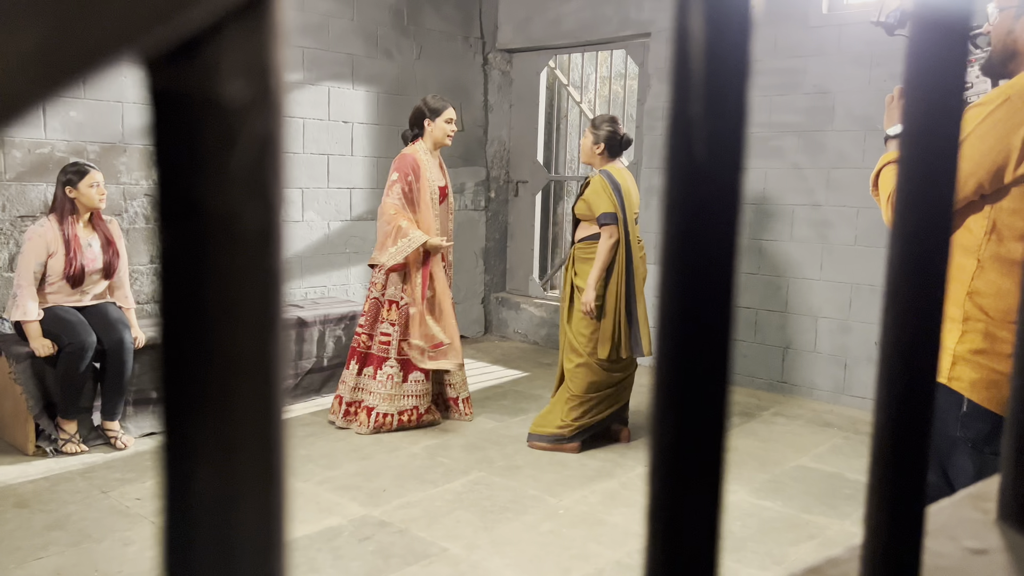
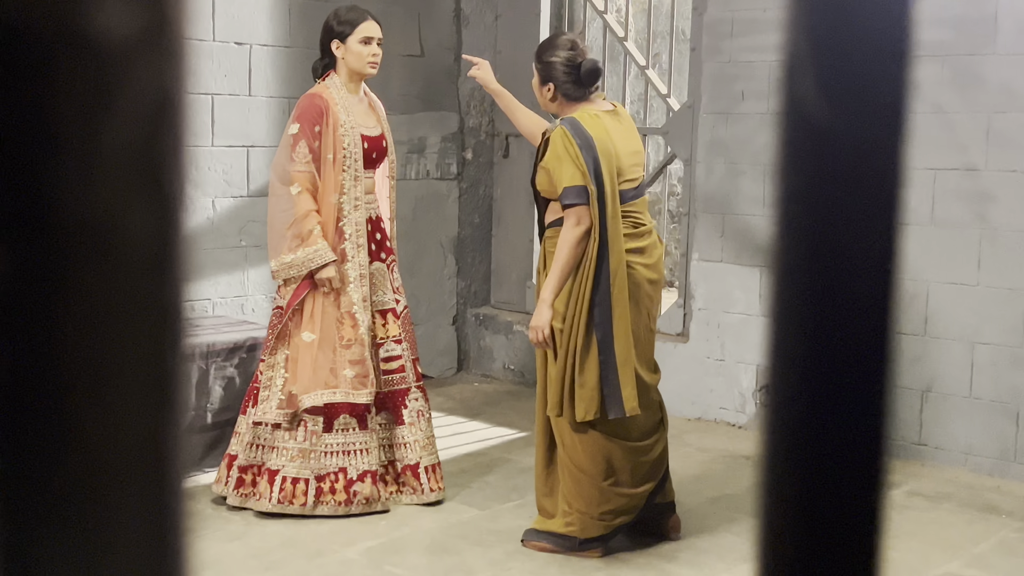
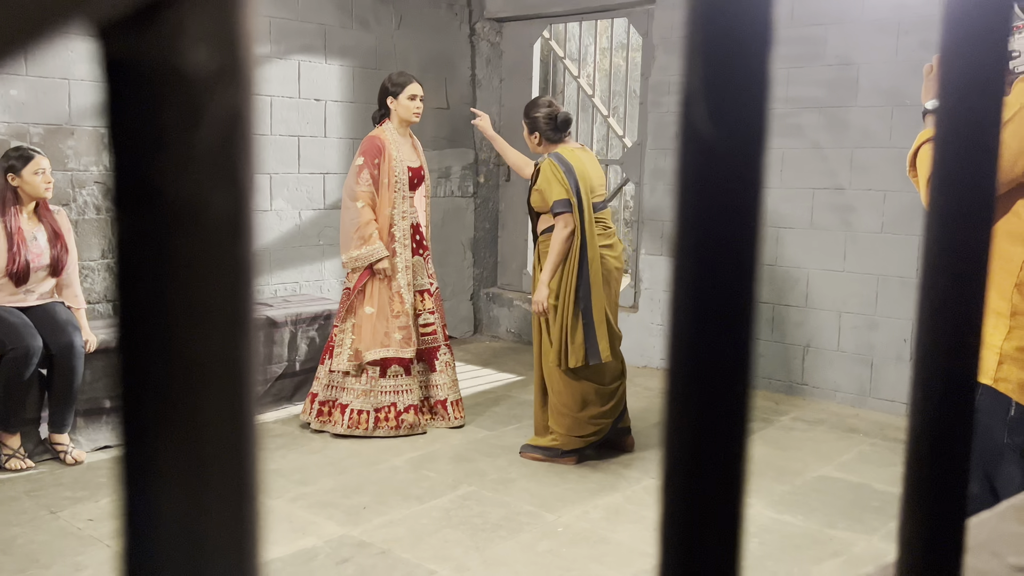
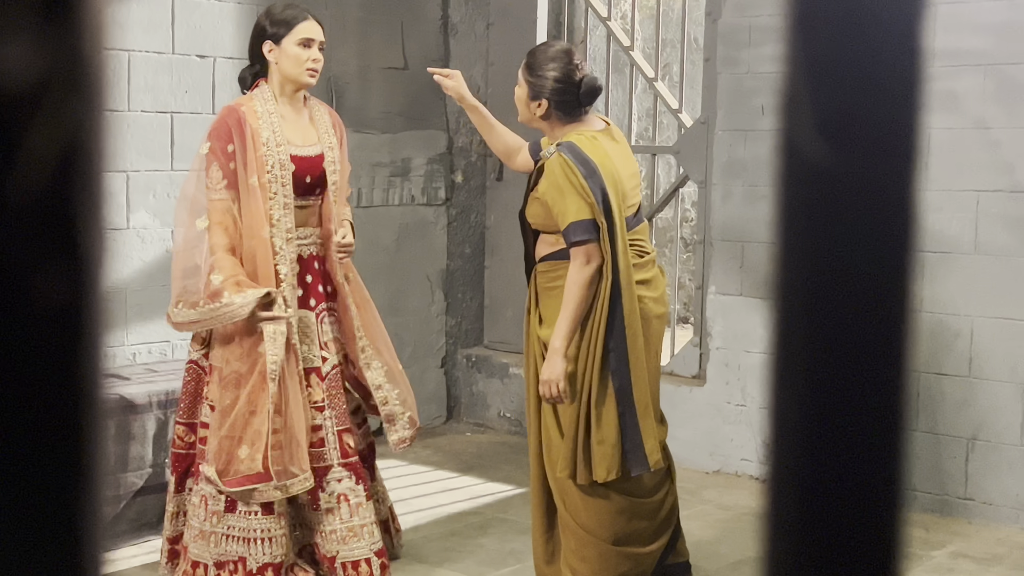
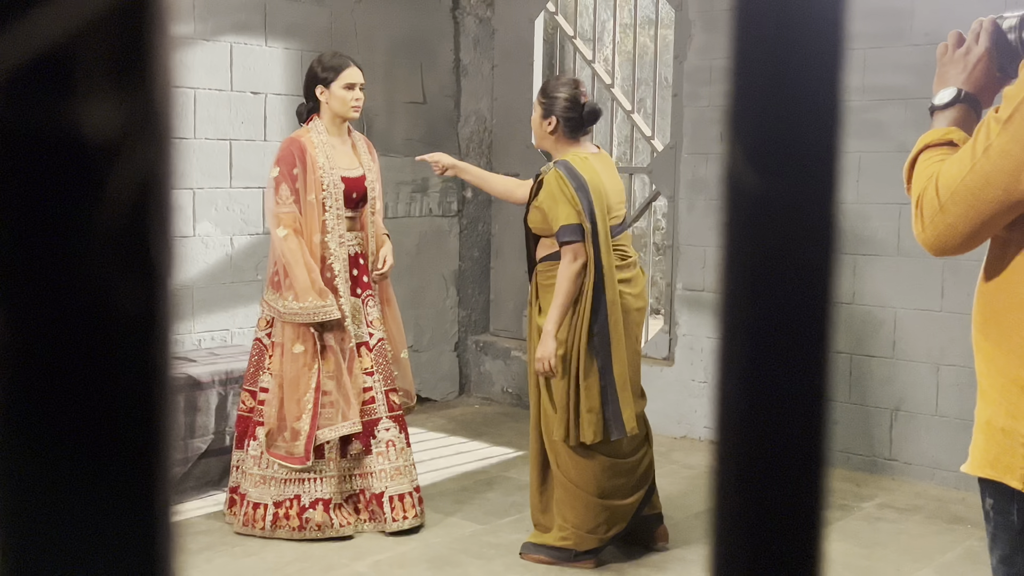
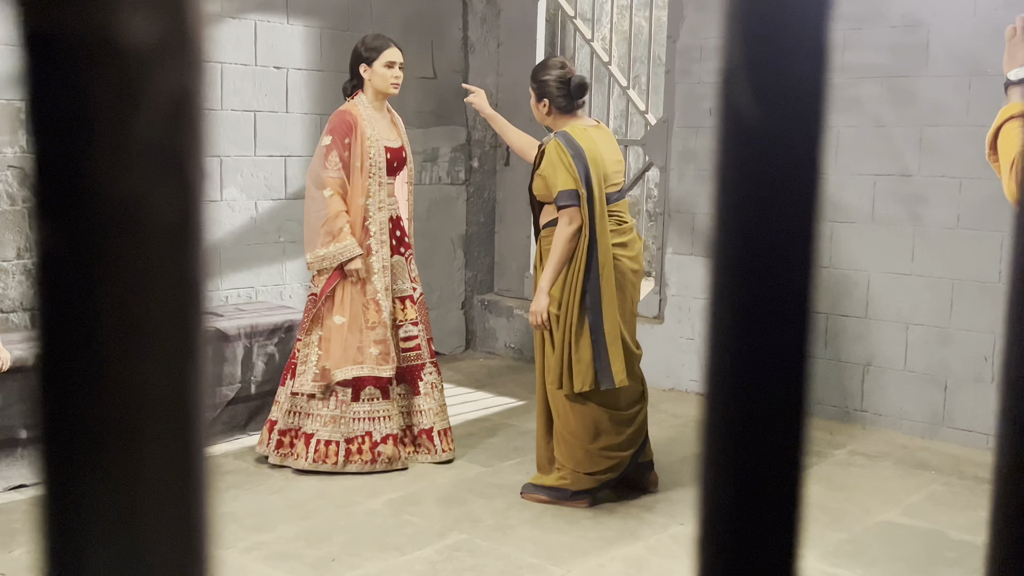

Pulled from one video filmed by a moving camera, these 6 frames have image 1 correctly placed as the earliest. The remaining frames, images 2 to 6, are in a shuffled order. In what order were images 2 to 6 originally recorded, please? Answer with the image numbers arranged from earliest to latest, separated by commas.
3, 6, 2, 4, 5
